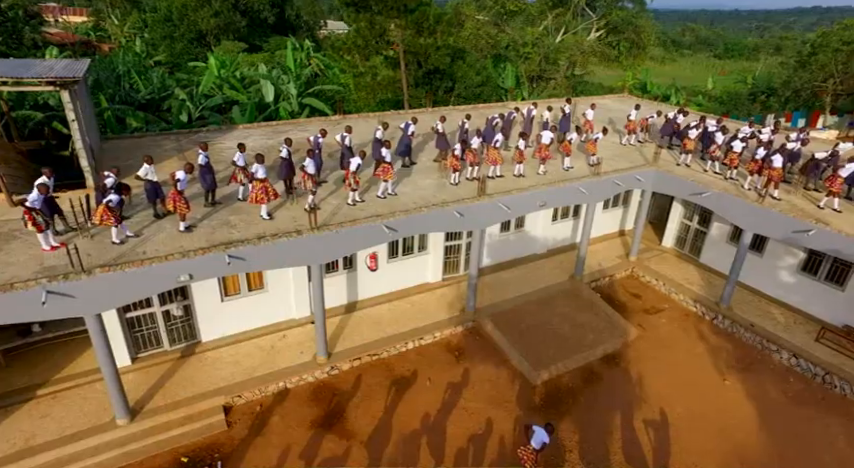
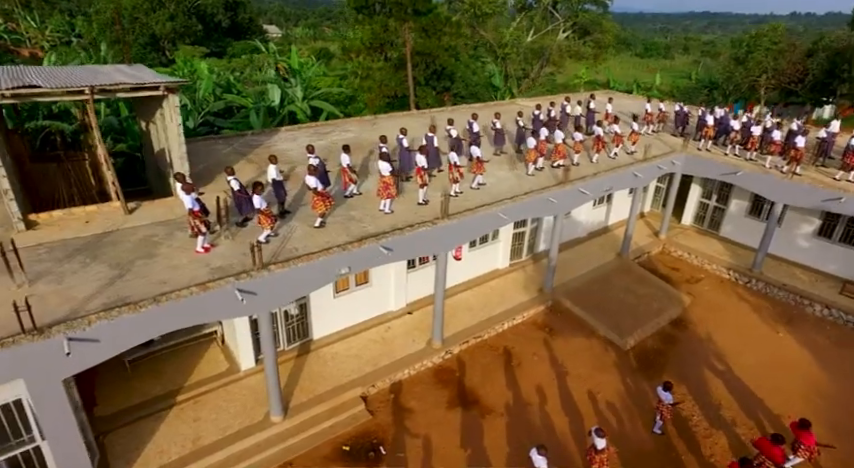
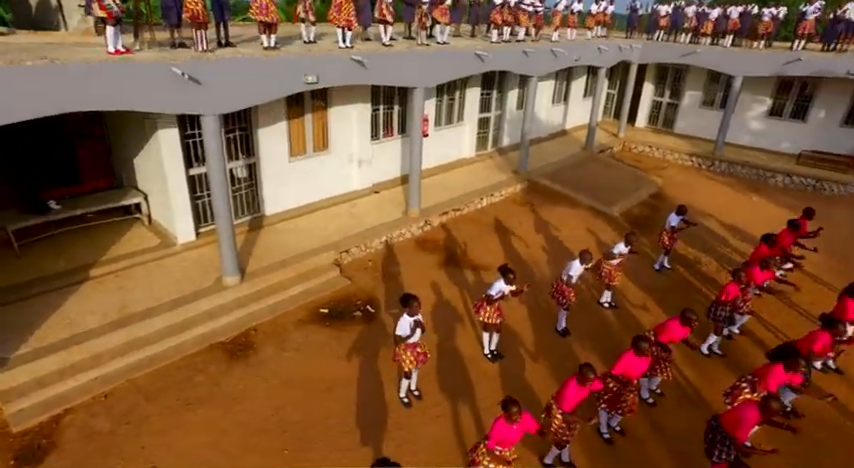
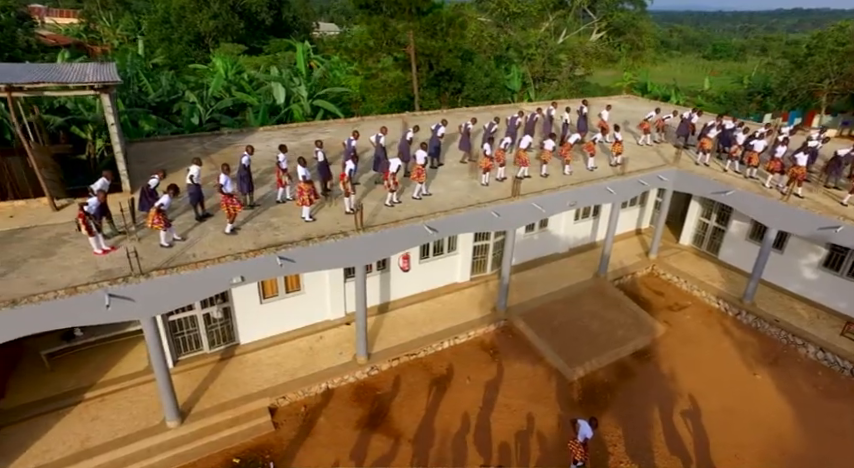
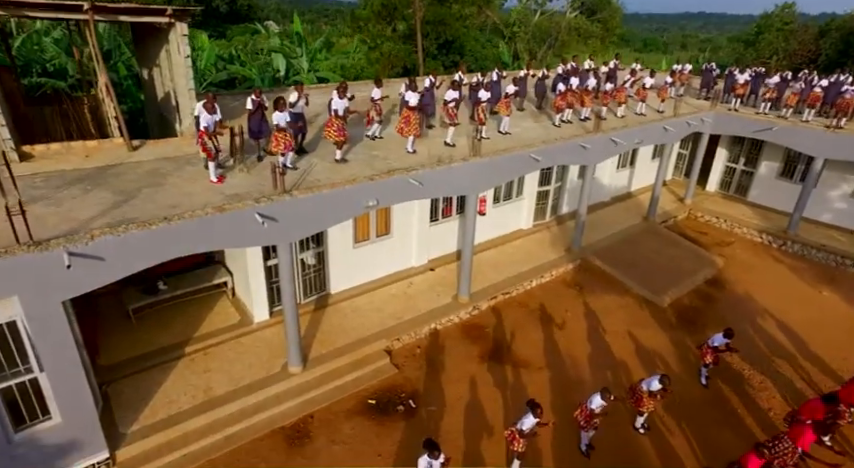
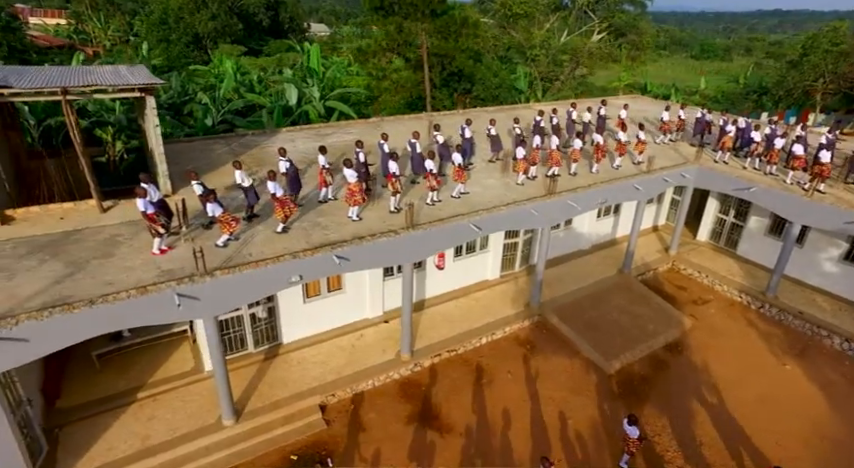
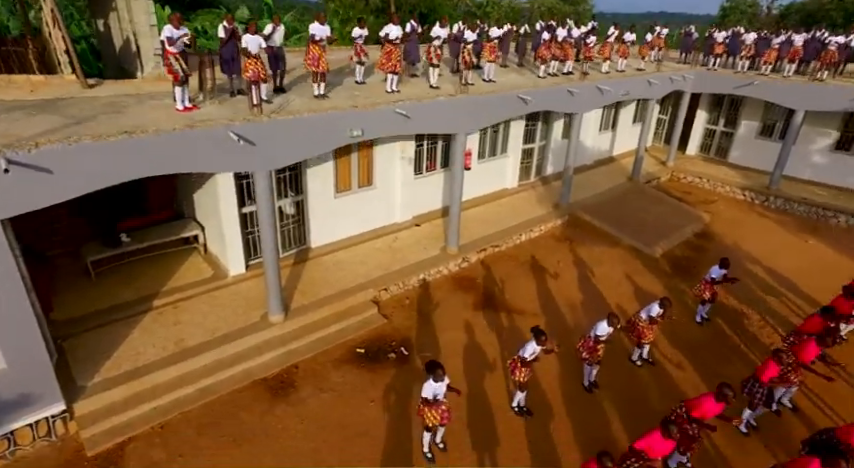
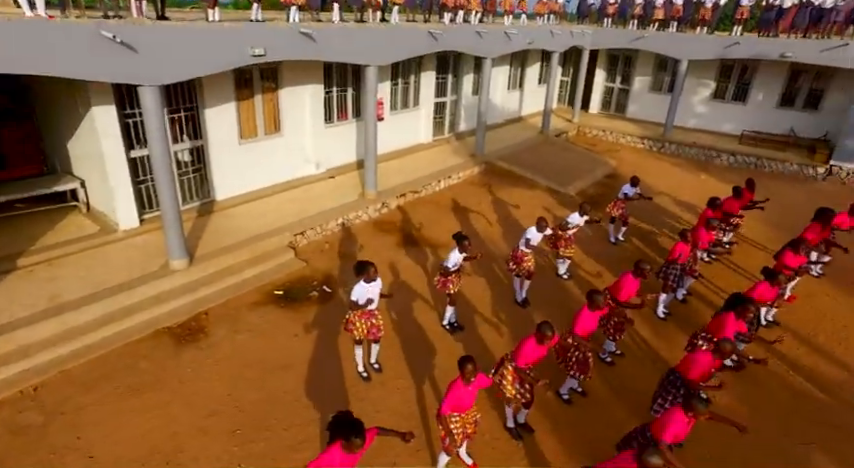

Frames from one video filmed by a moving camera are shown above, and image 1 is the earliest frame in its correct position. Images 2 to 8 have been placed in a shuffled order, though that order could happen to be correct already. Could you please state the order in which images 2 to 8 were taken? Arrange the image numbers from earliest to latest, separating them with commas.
4, 6, 2, 5, 7, 3, 8
